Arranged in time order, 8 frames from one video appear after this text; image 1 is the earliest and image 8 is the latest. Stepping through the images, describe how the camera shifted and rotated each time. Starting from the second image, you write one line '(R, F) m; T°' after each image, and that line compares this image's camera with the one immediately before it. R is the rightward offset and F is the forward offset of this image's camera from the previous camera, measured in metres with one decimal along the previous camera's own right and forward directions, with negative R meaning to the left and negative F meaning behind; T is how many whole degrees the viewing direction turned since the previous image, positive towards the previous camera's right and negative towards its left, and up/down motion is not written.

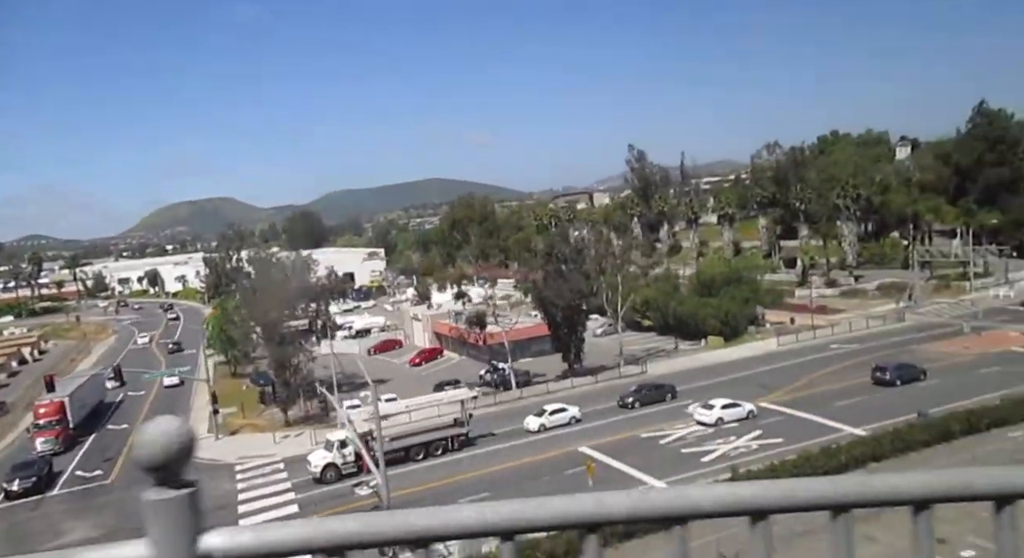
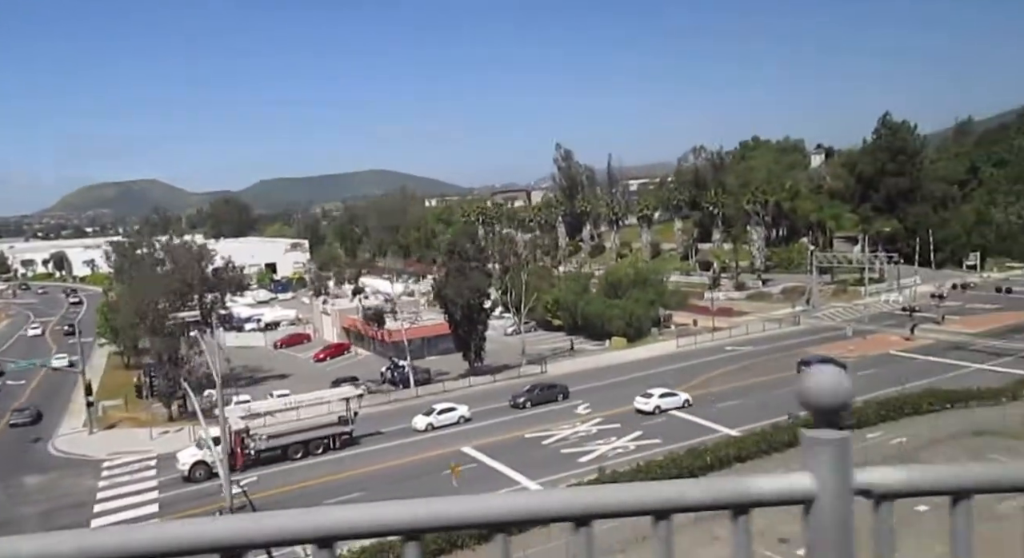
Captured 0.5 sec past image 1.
(+0.8, -0.1) m; +5°
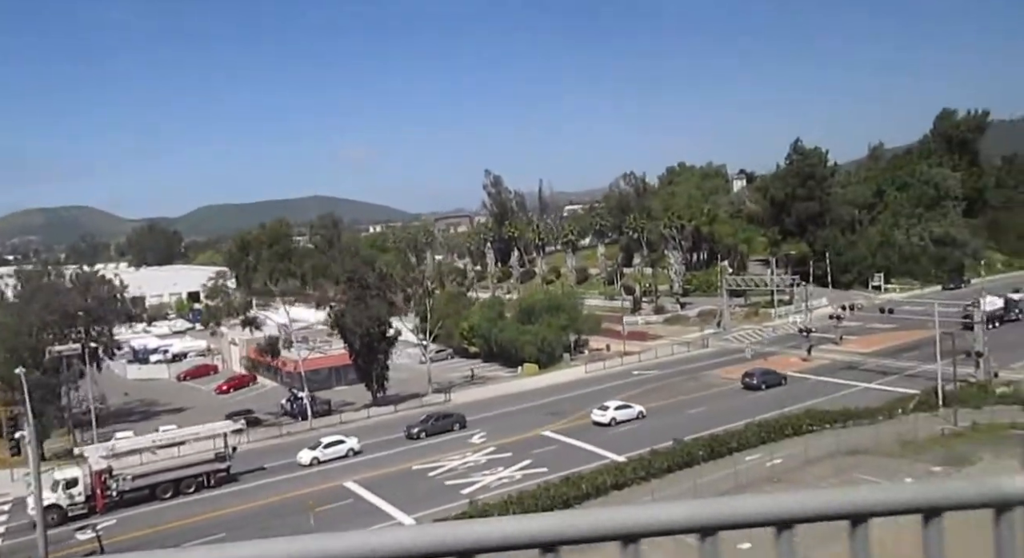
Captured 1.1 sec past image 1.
(+1.0, +0.1) m; +5°
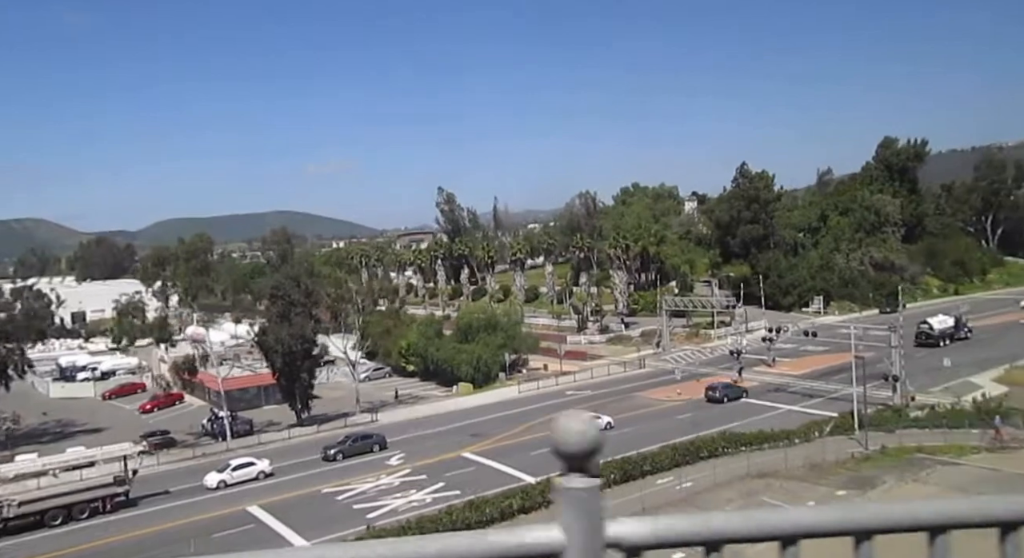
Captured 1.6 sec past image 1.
(+0.8, +0.1) m; +3°
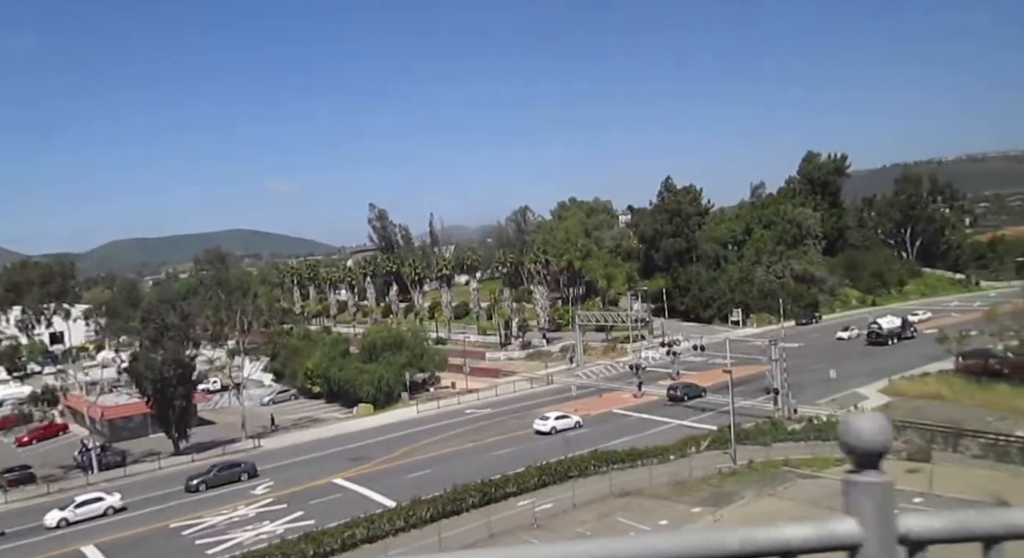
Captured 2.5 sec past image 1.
(+1.7, +0.3) m; +4°
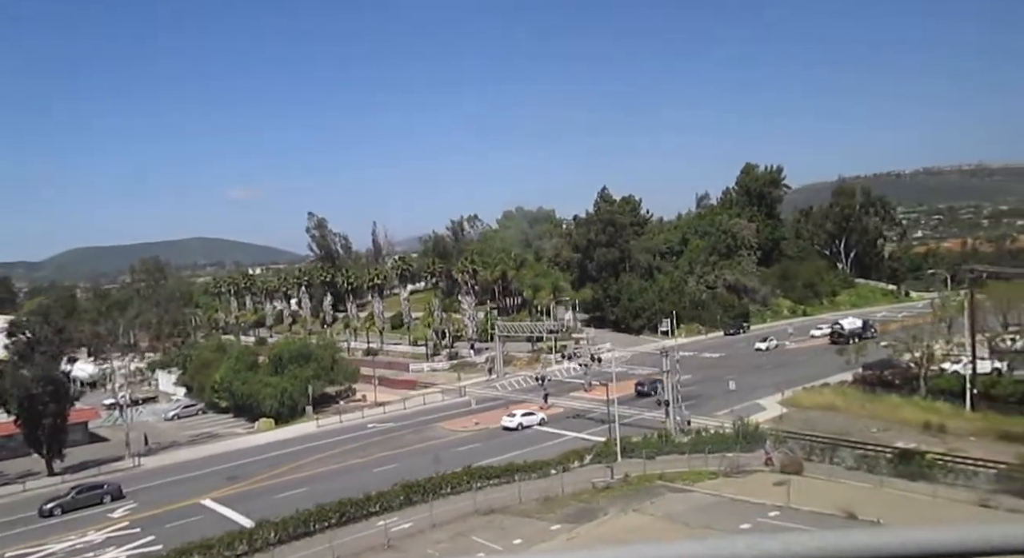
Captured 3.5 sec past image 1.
(+1.7, +0.3) m; +3°
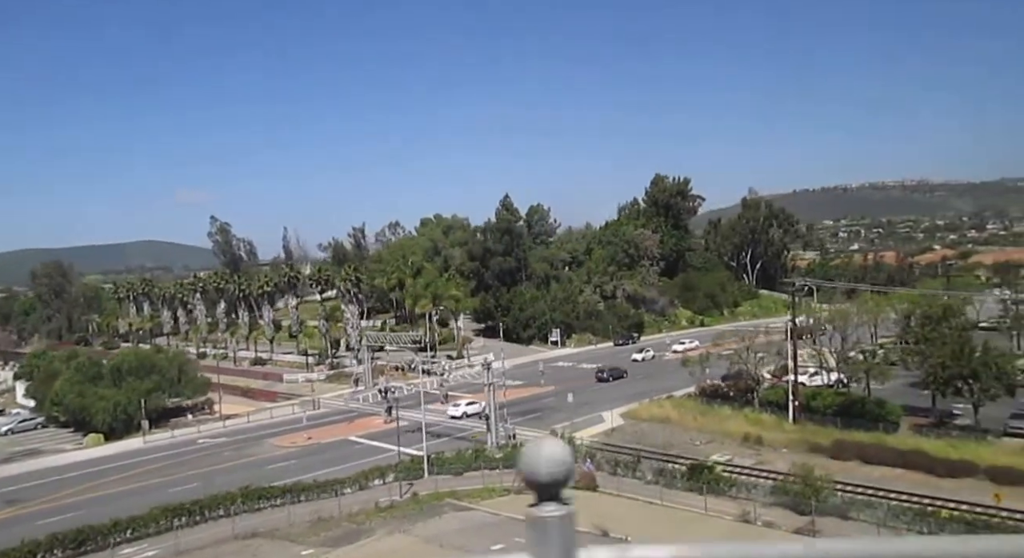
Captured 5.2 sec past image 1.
(+2.9, +0.3) m; +5°
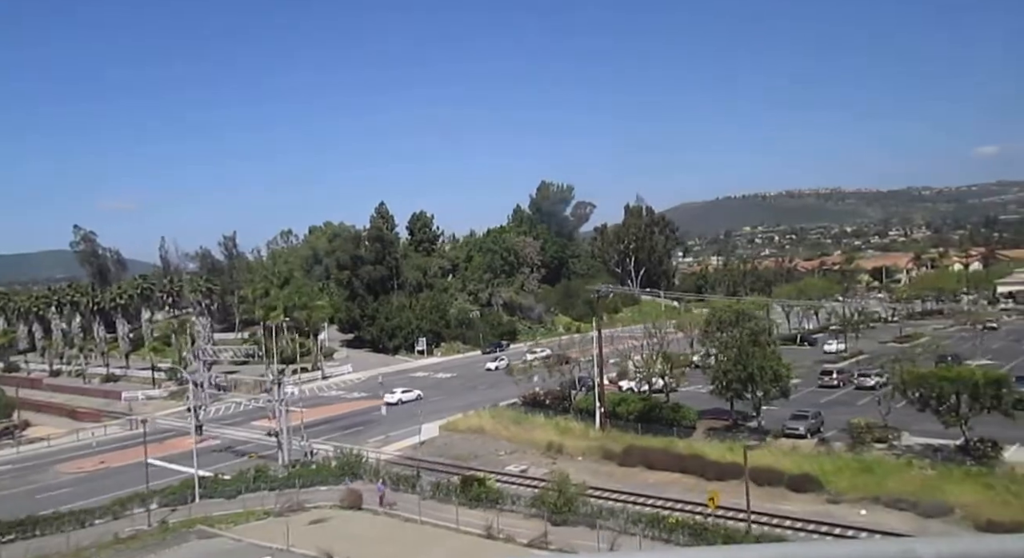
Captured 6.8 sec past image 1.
(+2.9, +0.1) m; +7°
